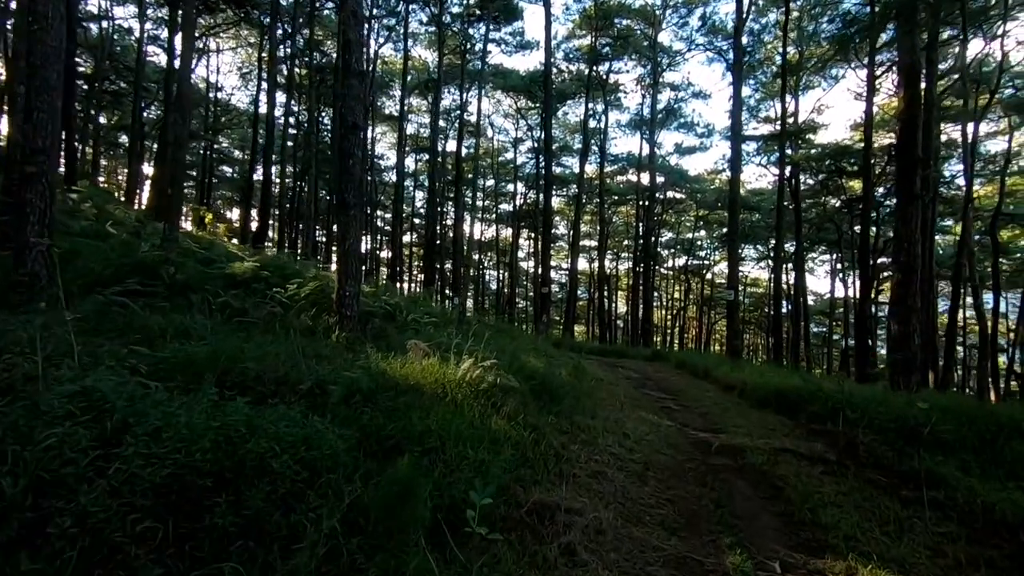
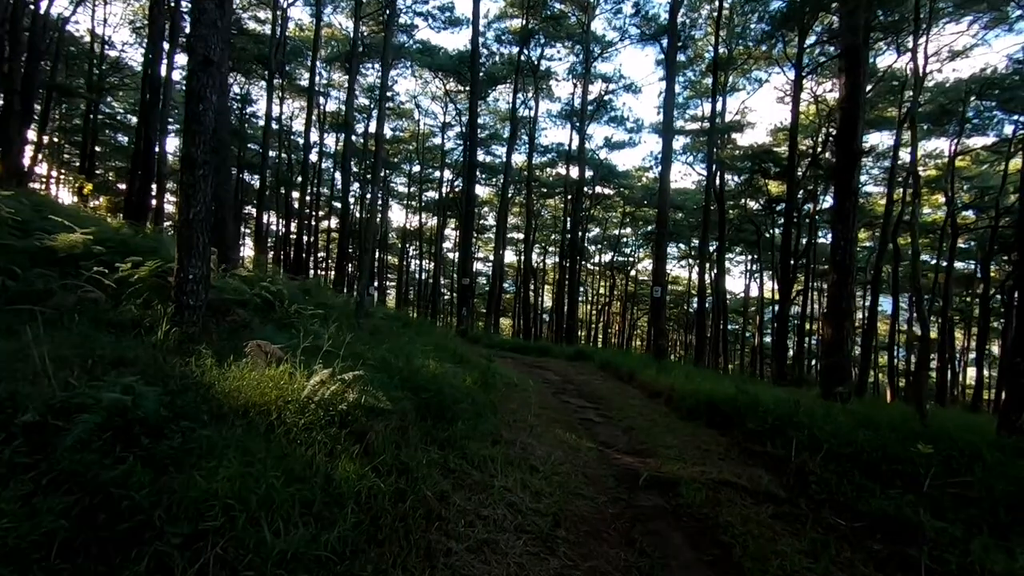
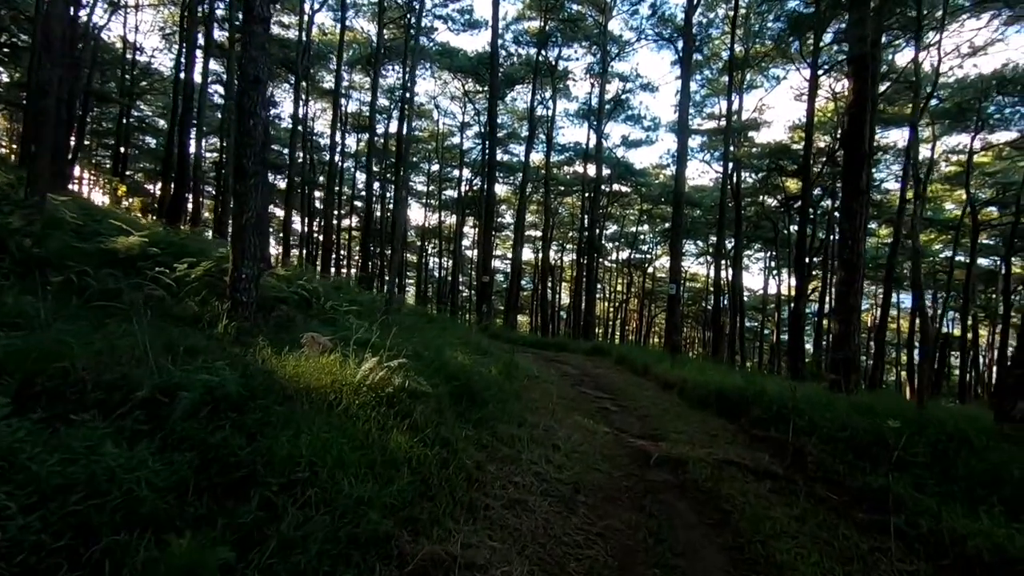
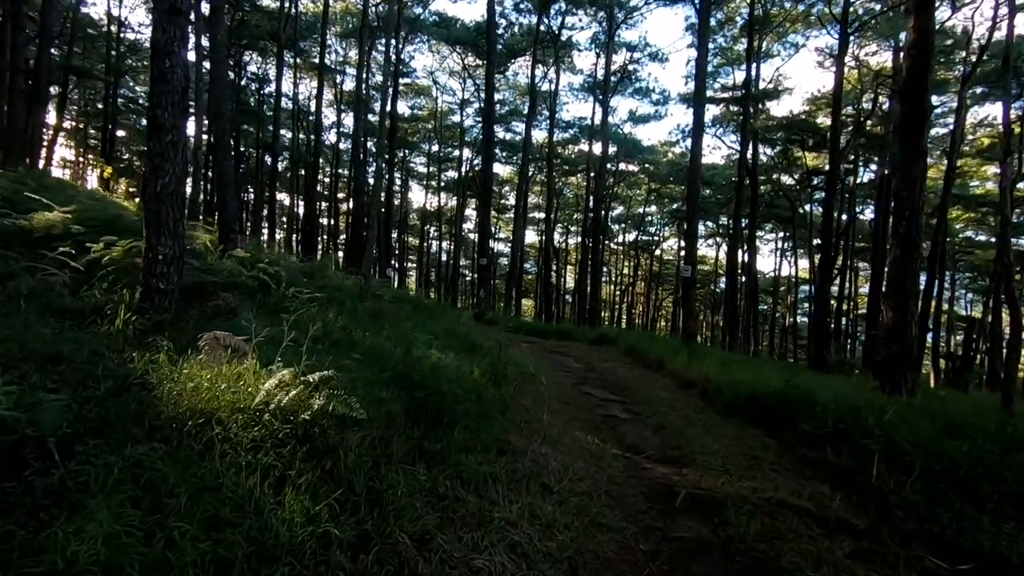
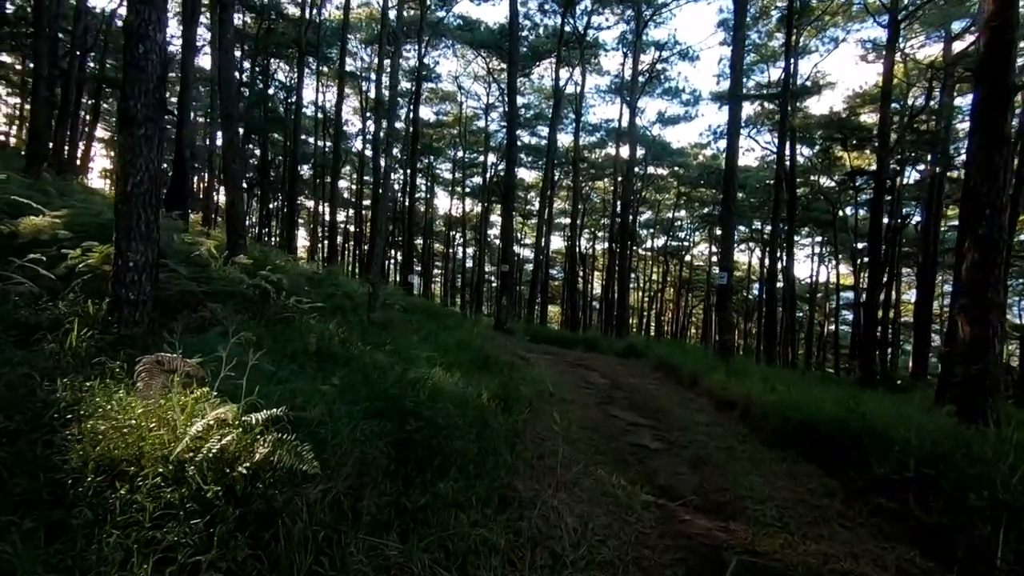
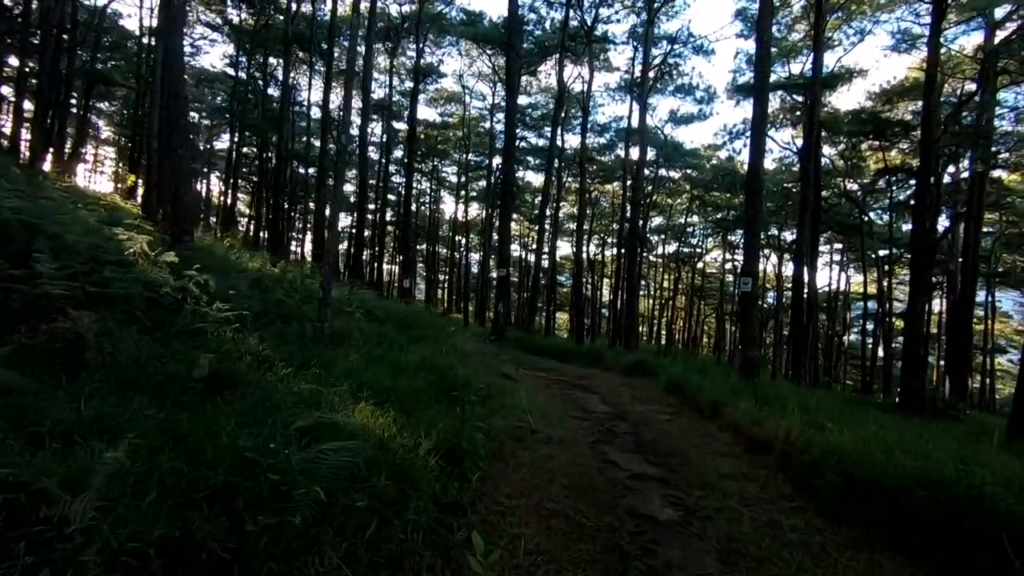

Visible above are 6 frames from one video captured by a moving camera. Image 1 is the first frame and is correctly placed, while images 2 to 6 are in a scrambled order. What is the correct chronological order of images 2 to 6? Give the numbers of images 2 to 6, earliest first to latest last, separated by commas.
3, 2, 4, 5, 6
